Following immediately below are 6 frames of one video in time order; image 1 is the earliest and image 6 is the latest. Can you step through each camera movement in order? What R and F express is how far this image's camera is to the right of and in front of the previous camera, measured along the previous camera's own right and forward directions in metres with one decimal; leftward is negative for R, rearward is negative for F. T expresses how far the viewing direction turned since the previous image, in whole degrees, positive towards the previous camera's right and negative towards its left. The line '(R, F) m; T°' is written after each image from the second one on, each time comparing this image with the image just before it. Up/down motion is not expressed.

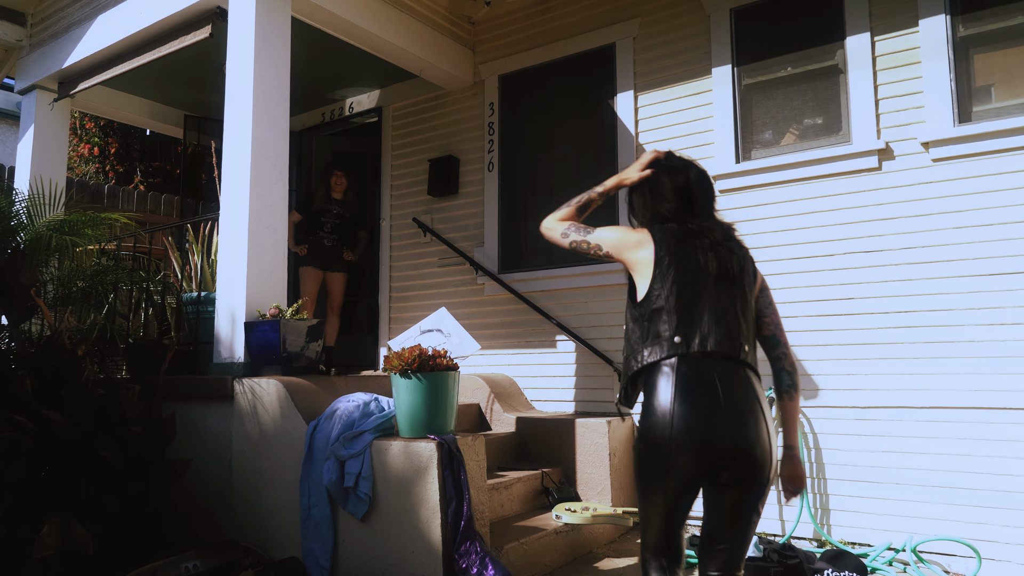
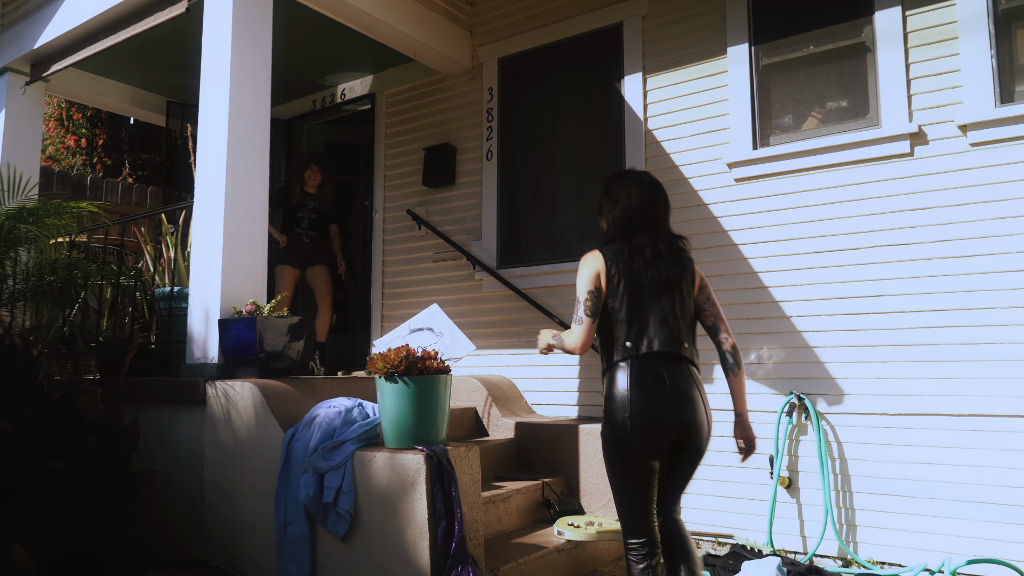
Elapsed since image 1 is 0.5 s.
(0.0, +0.3) m; 0°
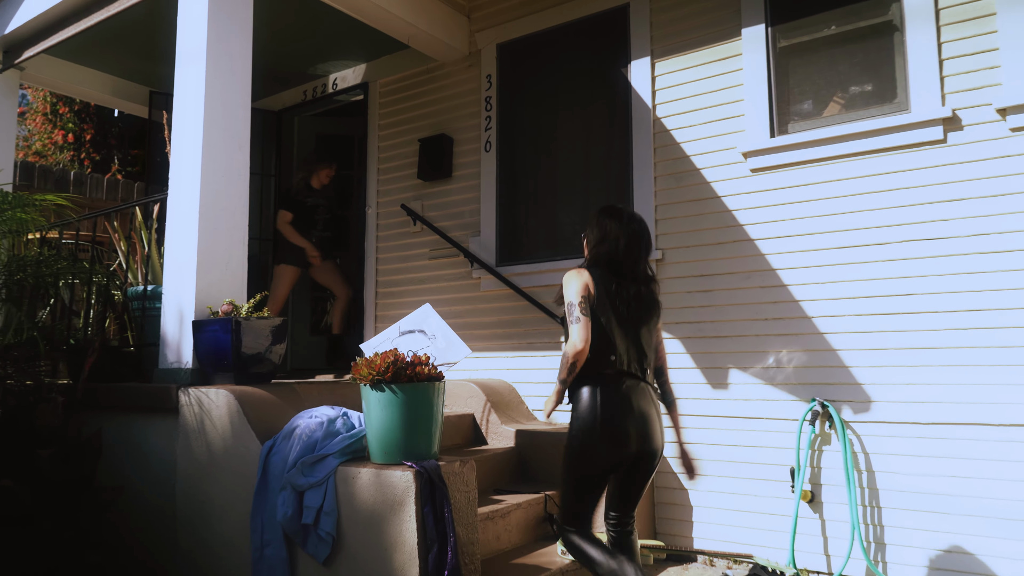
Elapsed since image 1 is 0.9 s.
(0.0, +0.3) m; 0°
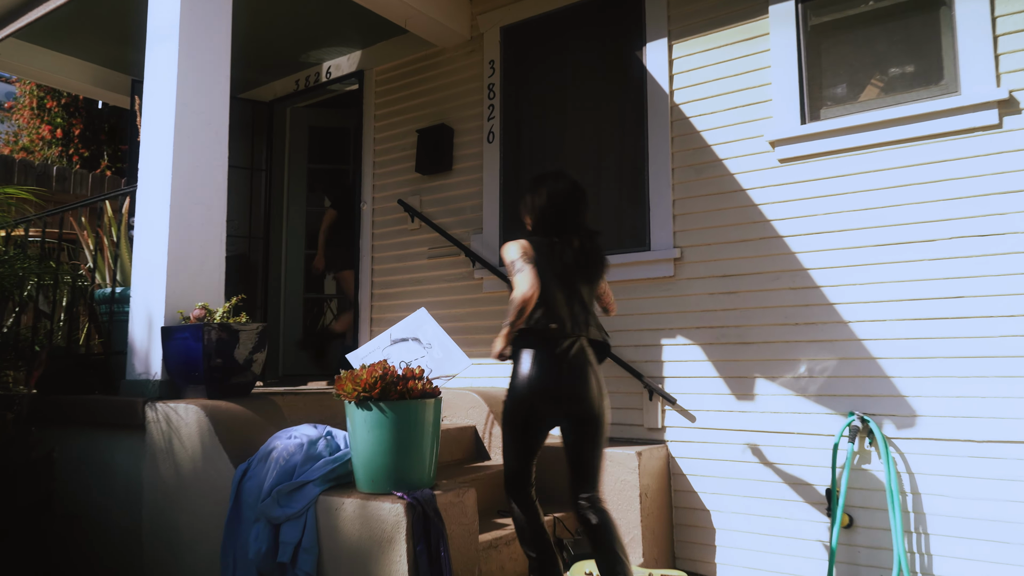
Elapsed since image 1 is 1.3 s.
(0.0, +0.4) m; 0°
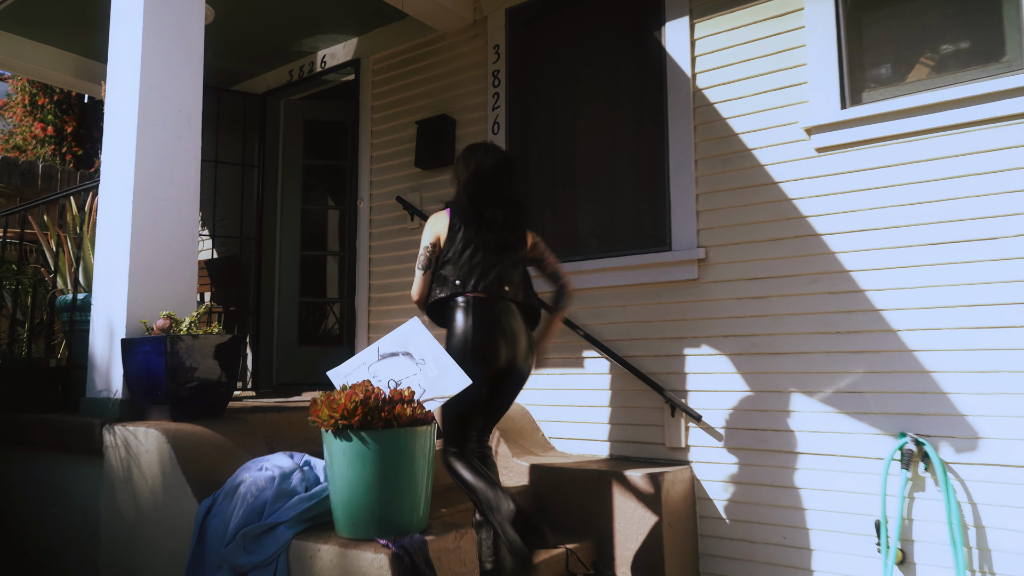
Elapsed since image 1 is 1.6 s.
(0.0, +0.4) m; -1°
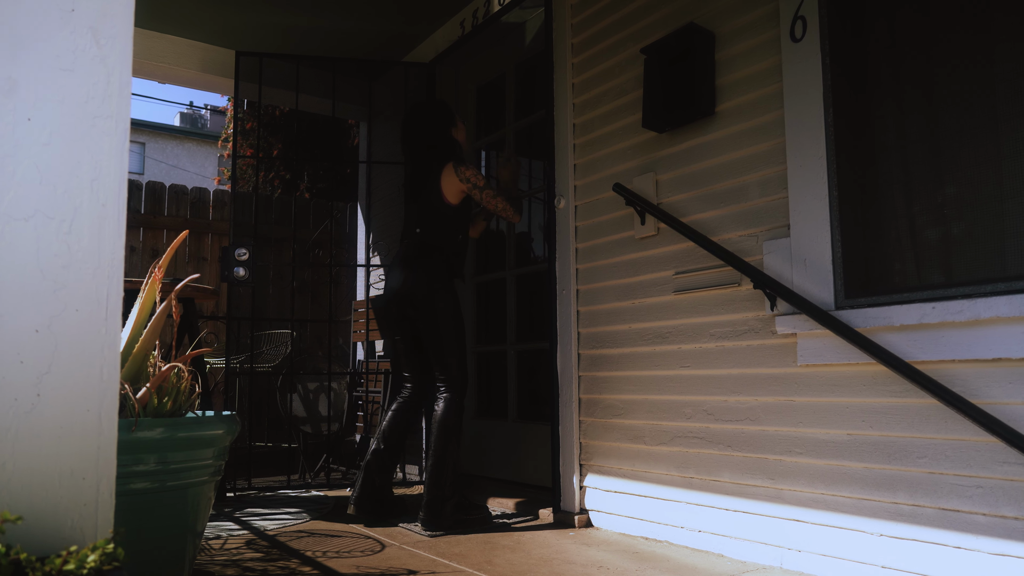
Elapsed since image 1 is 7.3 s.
(-0.2, +2.0) m; -19°
